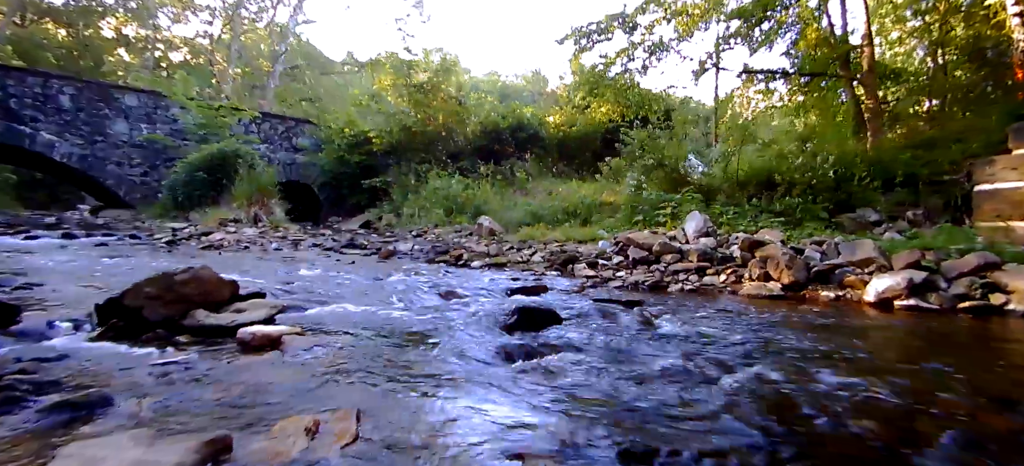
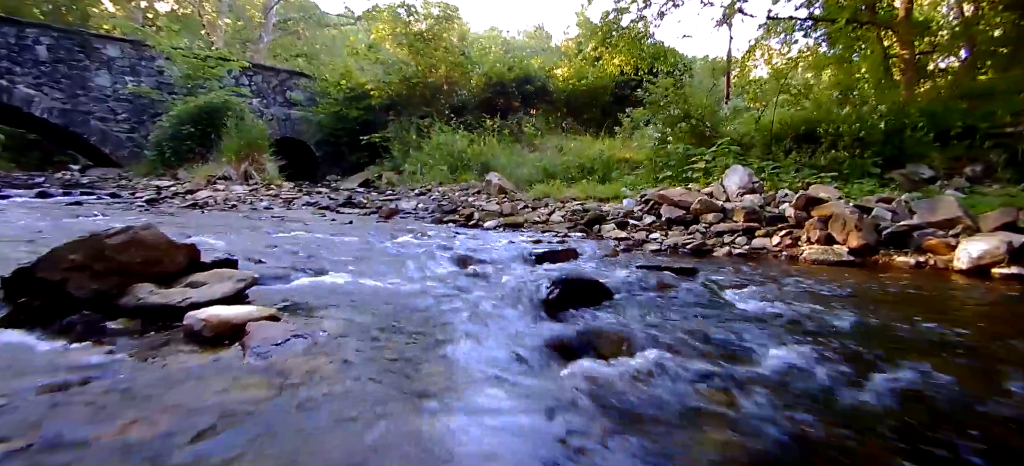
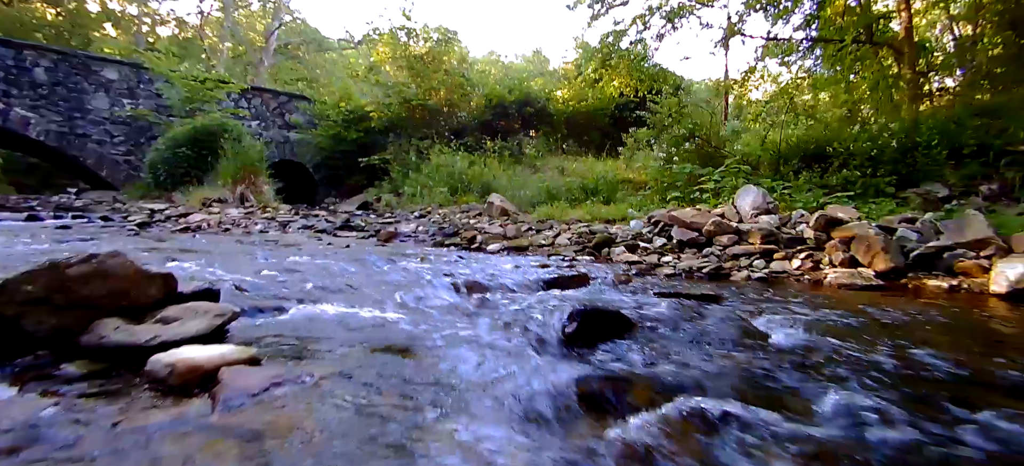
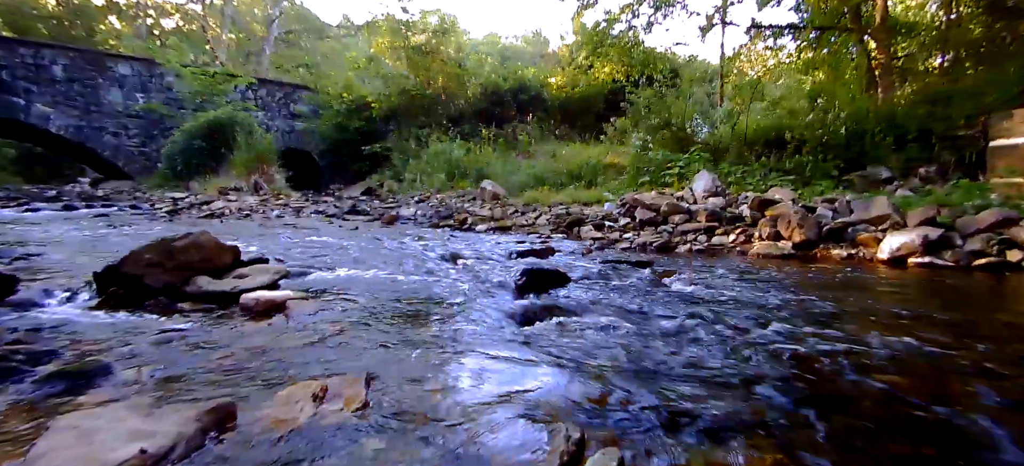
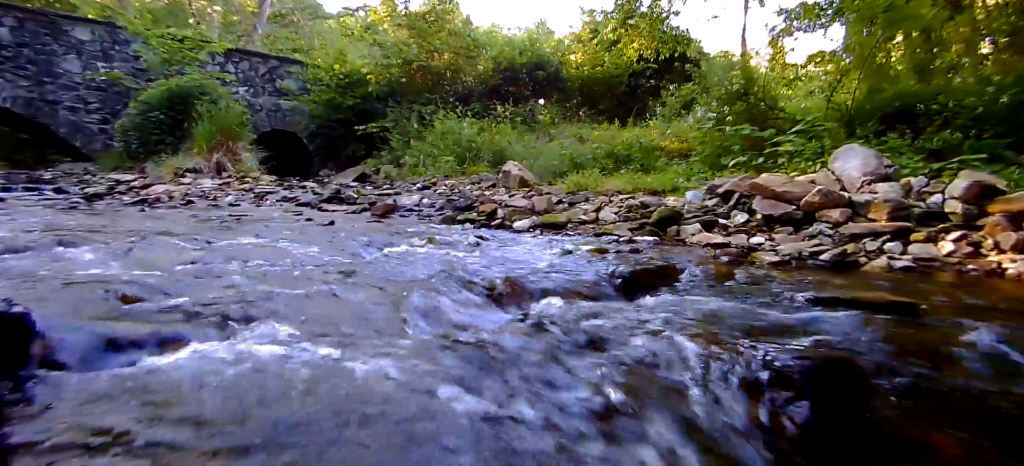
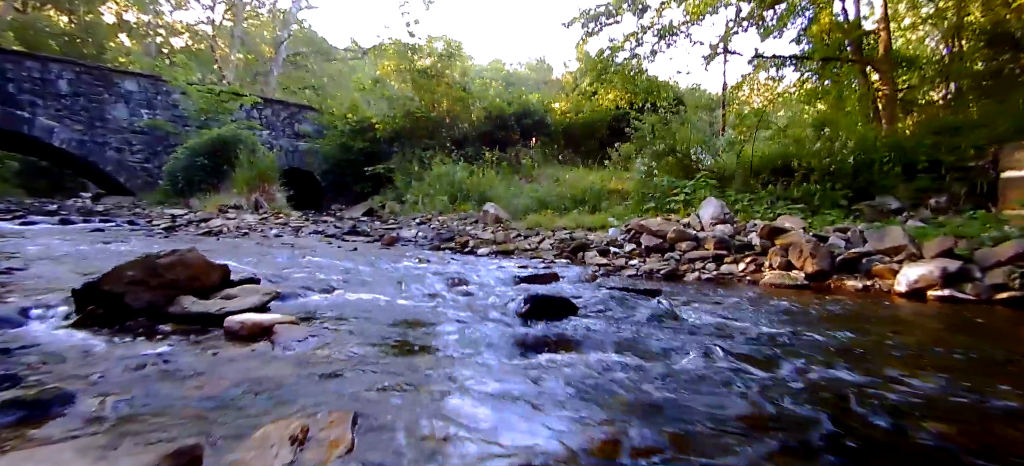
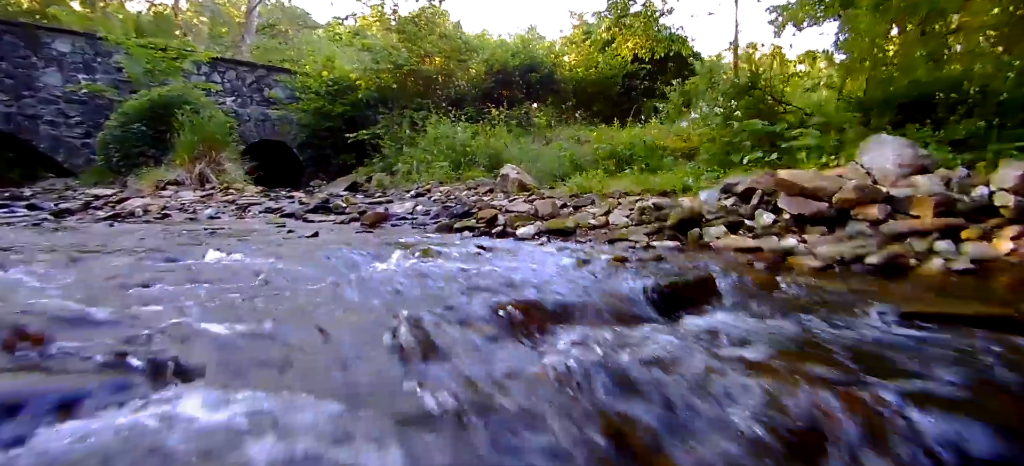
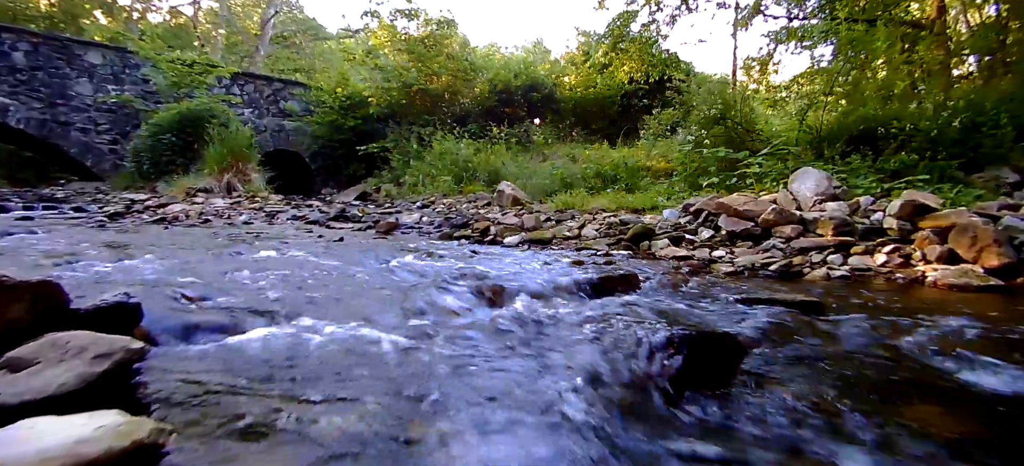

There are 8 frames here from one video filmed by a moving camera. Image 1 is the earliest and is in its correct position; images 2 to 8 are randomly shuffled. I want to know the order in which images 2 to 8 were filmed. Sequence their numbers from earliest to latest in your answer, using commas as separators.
4, 6, 2, 3, 8, 5, 7
